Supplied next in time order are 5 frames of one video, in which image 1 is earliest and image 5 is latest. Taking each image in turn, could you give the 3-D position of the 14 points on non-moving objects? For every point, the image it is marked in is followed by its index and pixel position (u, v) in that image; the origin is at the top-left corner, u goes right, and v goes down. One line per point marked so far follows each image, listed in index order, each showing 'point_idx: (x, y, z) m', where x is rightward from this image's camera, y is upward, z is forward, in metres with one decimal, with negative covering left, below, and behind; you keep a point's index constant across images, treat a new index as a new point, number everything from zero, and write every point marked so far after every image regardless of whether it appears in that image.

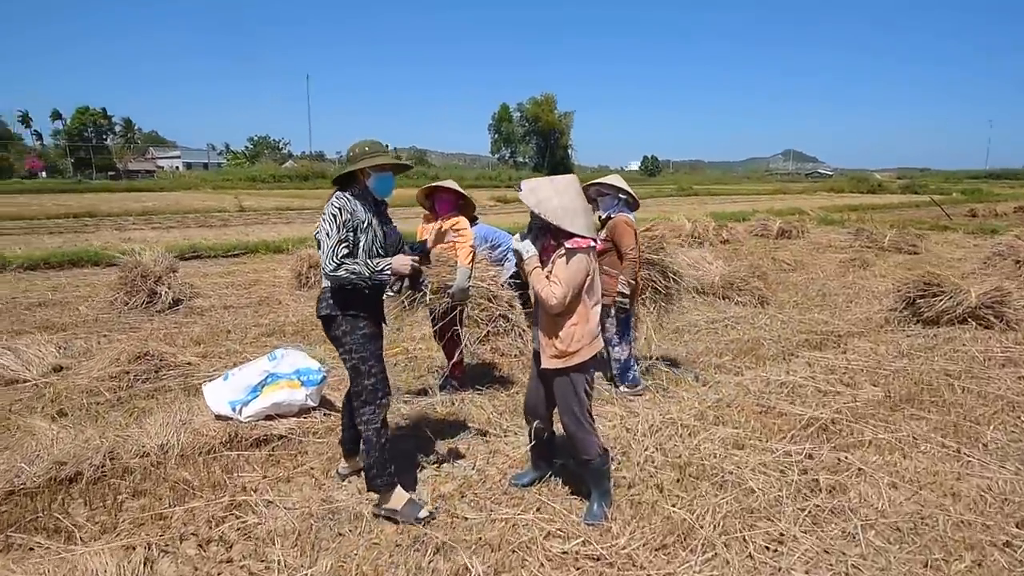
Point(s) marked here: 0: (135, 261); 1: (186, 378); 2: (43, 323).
0: (-5.8, +0.4, +9.5) m
1: (-3.0, -0.8, +5.8) m
2: (-6.2, -0.5, +8.2) m
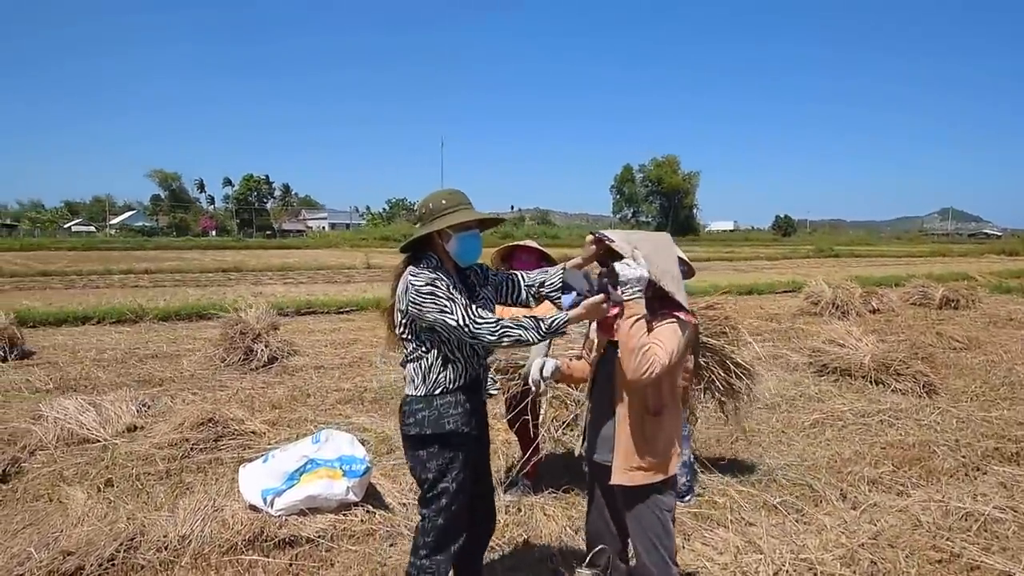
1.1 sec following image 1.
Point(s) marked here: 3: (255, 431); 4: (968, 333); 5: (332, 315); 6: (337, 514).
0: (-4.2, -0.5, +9.6) m
1: (-2.3, -1.4, +5.4) m
2: (-4.9, -1.2, +8.4) m
3: (-2.4, -1.3, +5.8) m
4: (+8.5, -0.8, +11.6) m
5: (-4.1, -0.6, +14.2) m
6: (-1.1, -1.5, +4.1) m
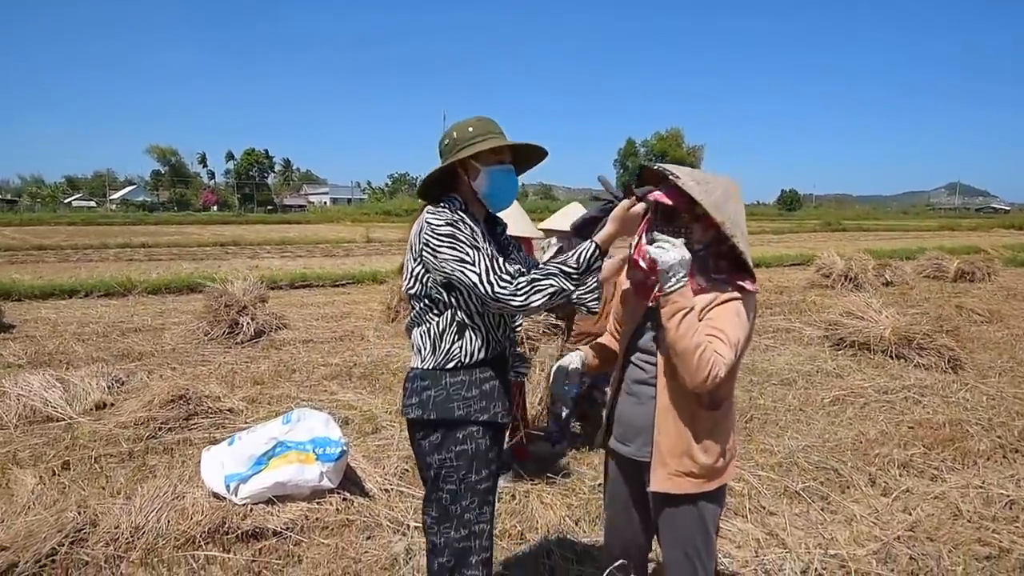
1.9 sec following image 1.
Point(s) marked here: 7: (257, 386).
0: (-4.2, 0.0, +9.2) m
1: (-2.4, -1.1, +5.0) m
2: (-5.0, -0.8, +7.9) m
3: (-2.4, -1.0, +5.4) m
4: (+8.5, -0.3, +11.0) m
5: (-4.1, 0.0, +13.8) m
6: (-1.2, -1.3, +3.6) m
7: (-2.6, -1.0, +6.3) m
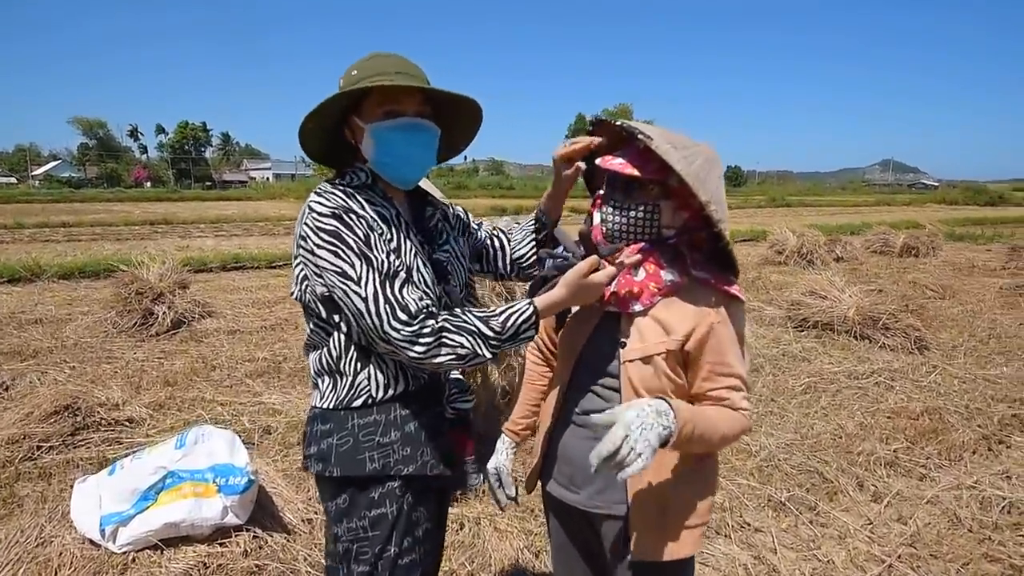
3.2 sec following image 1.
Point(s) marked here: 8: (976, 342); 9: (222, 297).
0: (-4.9, +0.2, +8.2) m
1: (-2.7, -1.1, +4.2) m
2: (-5.5, -0.7, +6.9) m
3: (-2.8, -1.0, +4.6) m
4: (+7.6, +0.1, +11.0) m
5: (-5.1, +0.4, +12.8) m
6: (-1.4, -1.2, +3.0) m
7: (-3.0, -0.9, +5.5) m
8: (+5.4, -0.6, +7.2) m
9: (-4.5, -0.1, +9.5) m
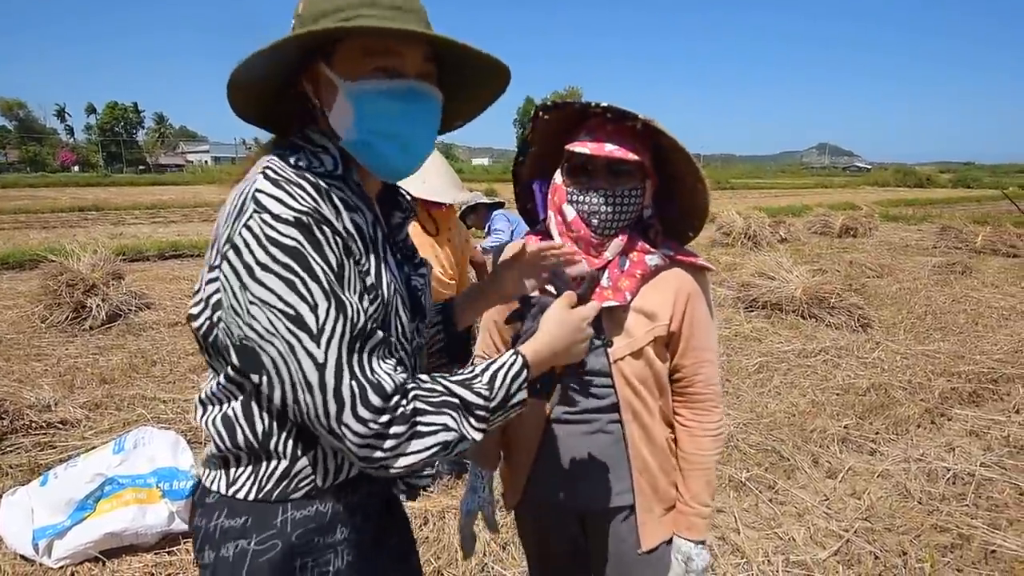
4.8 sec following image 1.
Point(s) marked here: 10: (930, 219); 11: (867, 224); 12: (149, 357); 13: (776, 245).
0: (-5.5, +0.3, +7.7) m
1: (-2.9, -1.0, +3.9) m
2: (-6.0, -0.6, +6.4) m
3: (-3.1, -0.9, +4.3) m
4: (+6.8, +0.5, +11.5) m
5: (-6.1, +0.6, +12.2) m
6: (-1.6, -1.2, +2.8) m
7: (-3.4, -0.8, +5.2) m
8: (+4.9, -0.4, +7.5) m
9: (-5.1, 0.0, +9.1) m
10: (+13.3, +2.2, +19.6) m
11: (+9.3, +1.6, +16.2) m
12: (-3.4, -0.7, +5.9) m
13: (+5.6, +0.9, +13.3) m
